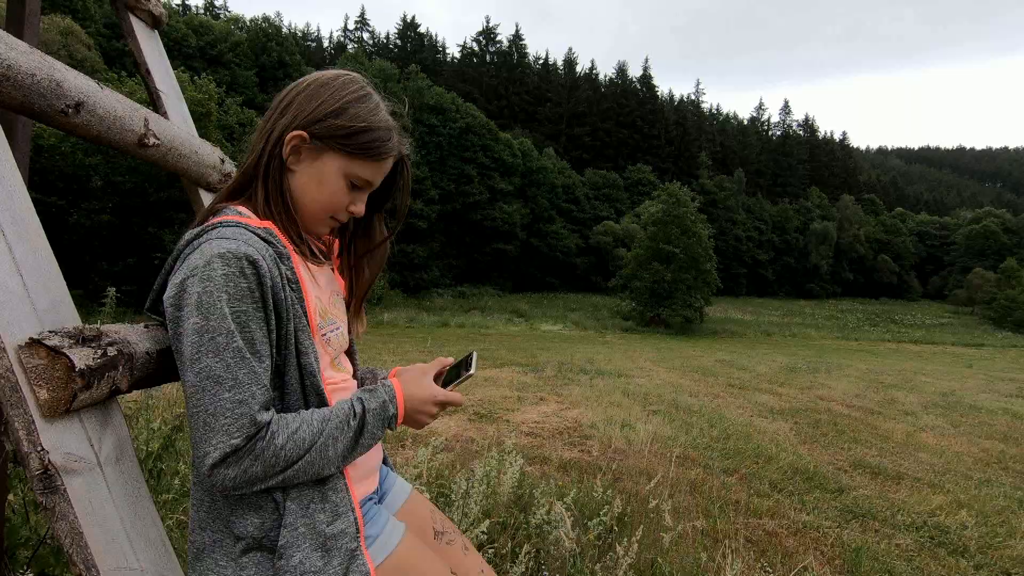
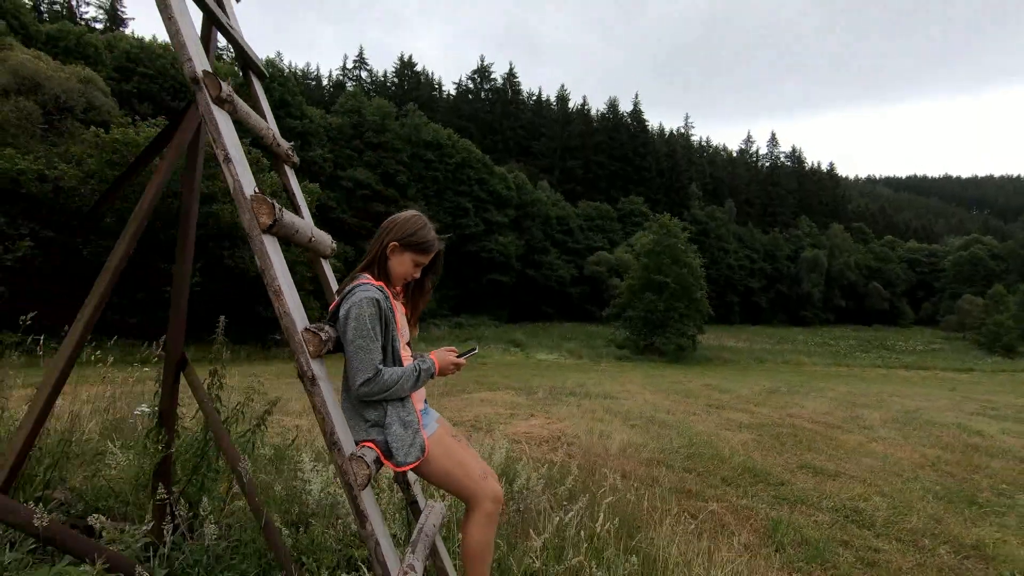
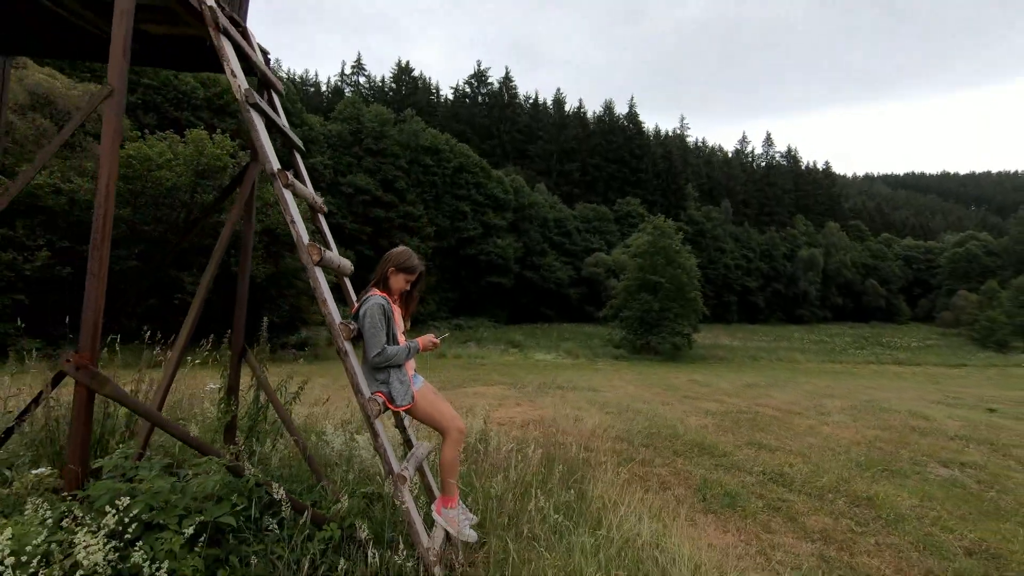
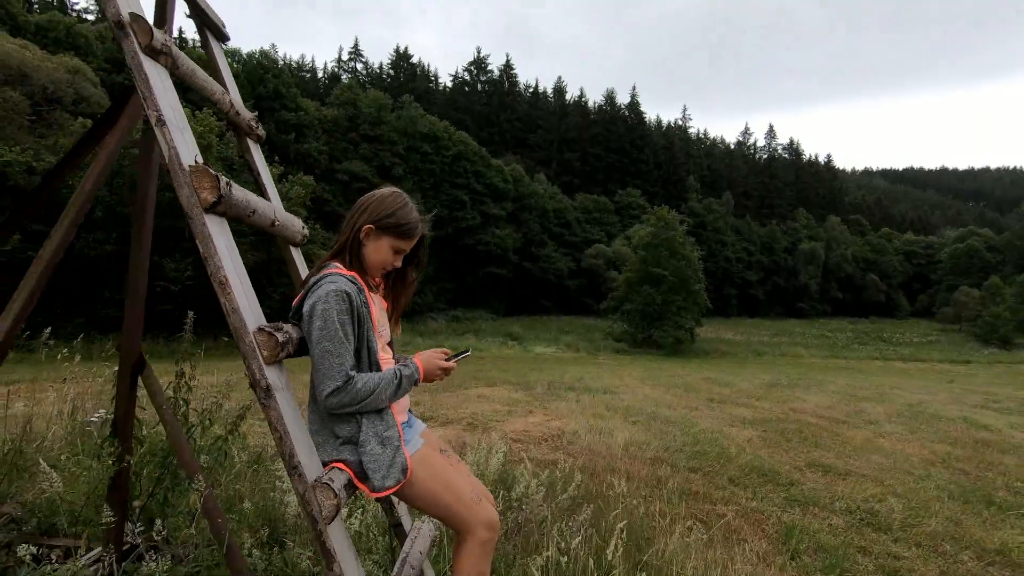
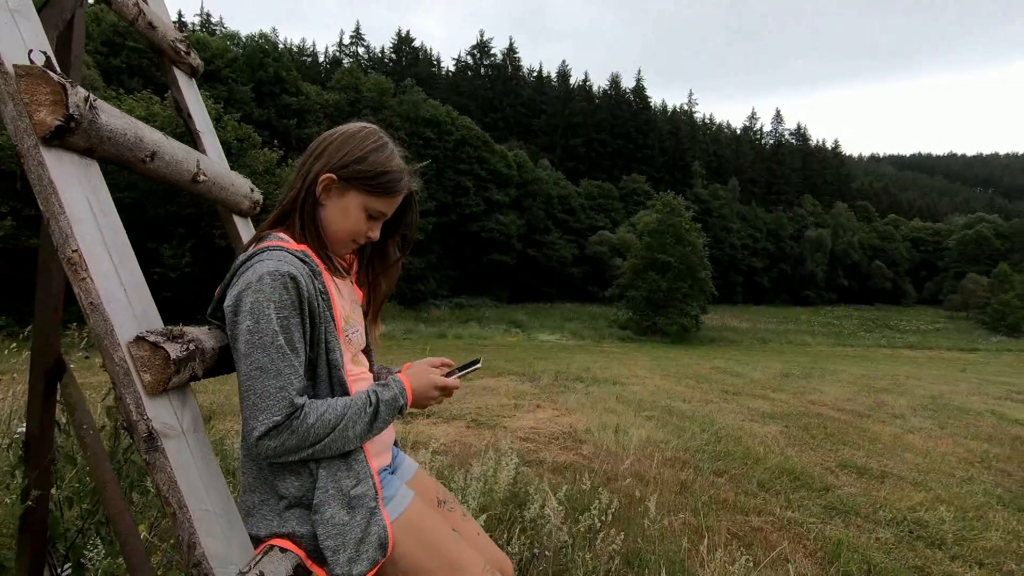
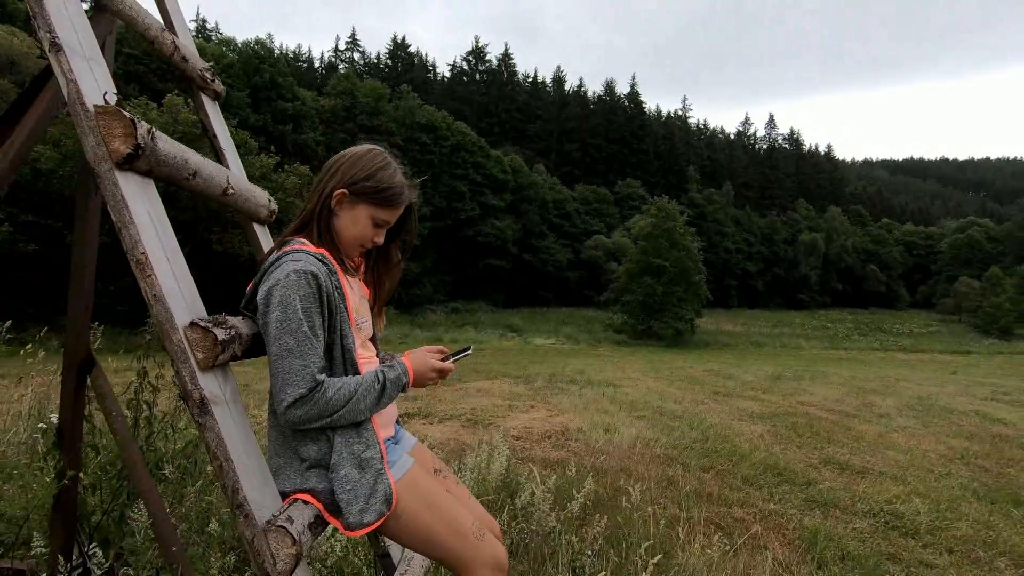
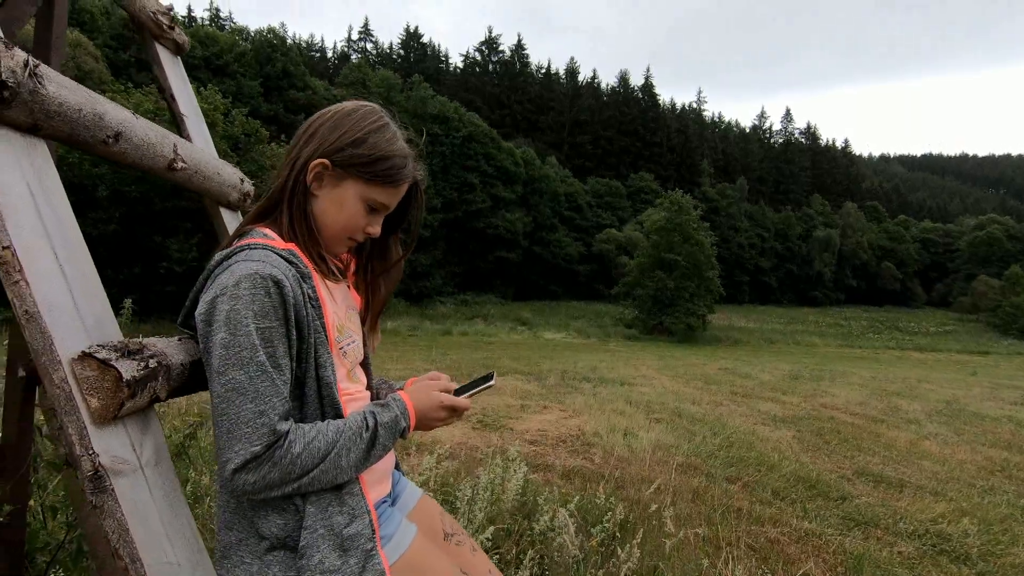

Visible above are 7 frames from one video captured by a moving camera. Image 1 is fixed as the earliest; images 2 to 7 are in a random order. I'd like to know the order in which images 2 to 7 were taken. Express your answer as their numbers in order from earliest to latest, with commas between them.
7, 5, 6, 4, 2, 3
